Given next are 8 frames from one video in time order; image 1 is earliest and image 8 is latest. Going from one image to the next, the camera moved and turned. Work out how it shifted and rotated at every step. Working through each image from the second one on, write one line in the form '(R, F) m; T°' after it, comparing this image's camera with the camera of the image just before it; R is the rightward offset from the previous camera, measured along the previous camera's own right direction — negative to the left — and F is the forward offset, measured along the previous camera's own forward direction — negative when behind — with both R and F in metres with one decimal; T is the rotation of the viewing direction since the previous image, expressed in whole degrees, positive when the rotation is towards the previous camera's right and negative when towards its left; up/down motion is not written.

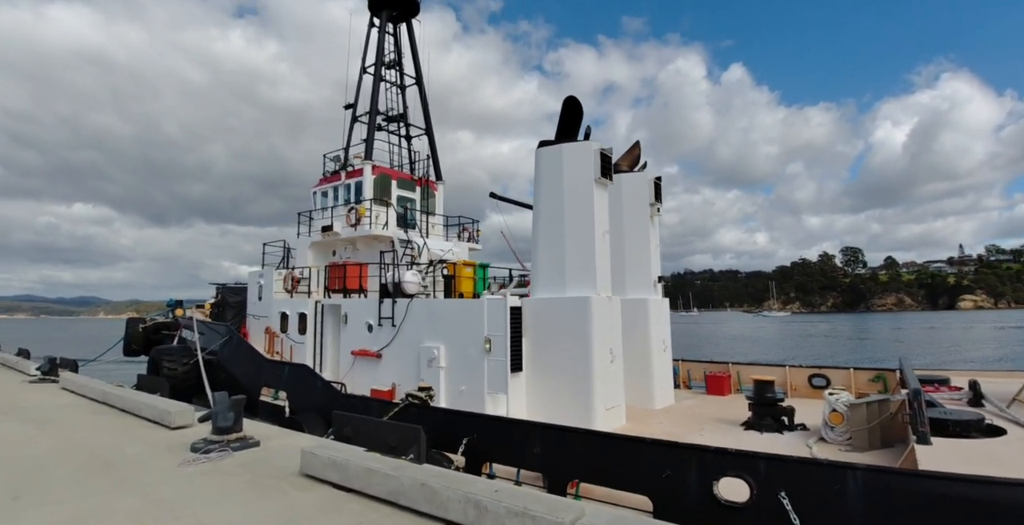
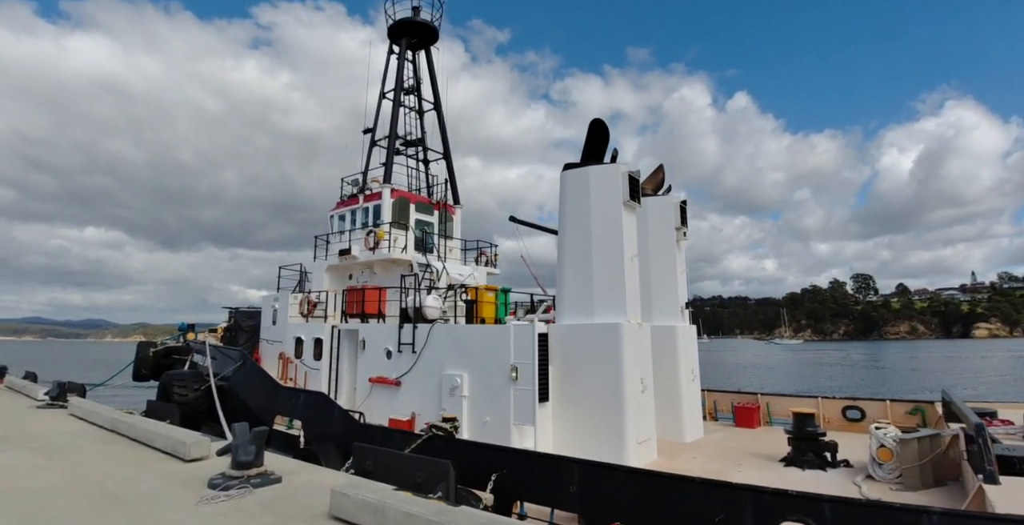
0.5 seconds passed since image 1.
(-0.3, +0.3) m; -1°
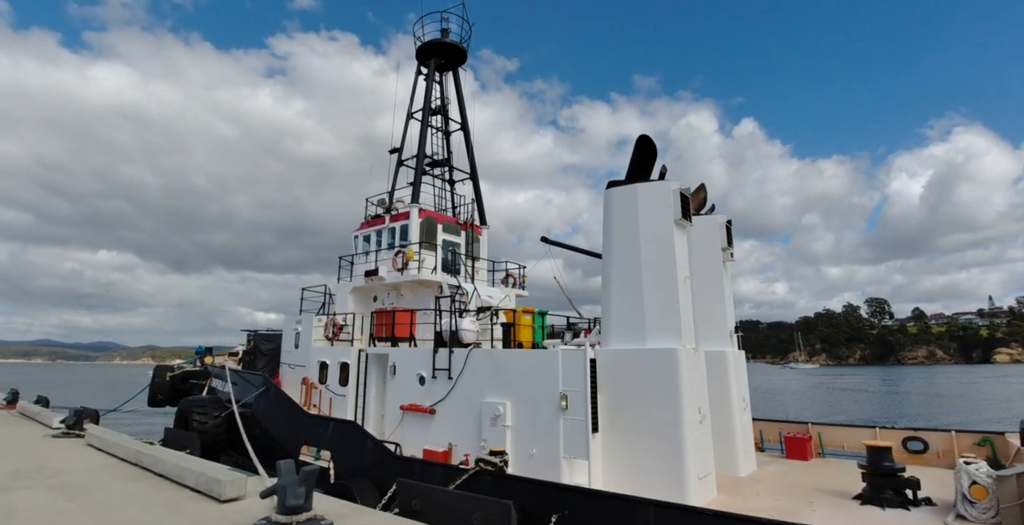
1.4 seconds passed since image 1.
(-0.5, +0.4) m; -1°
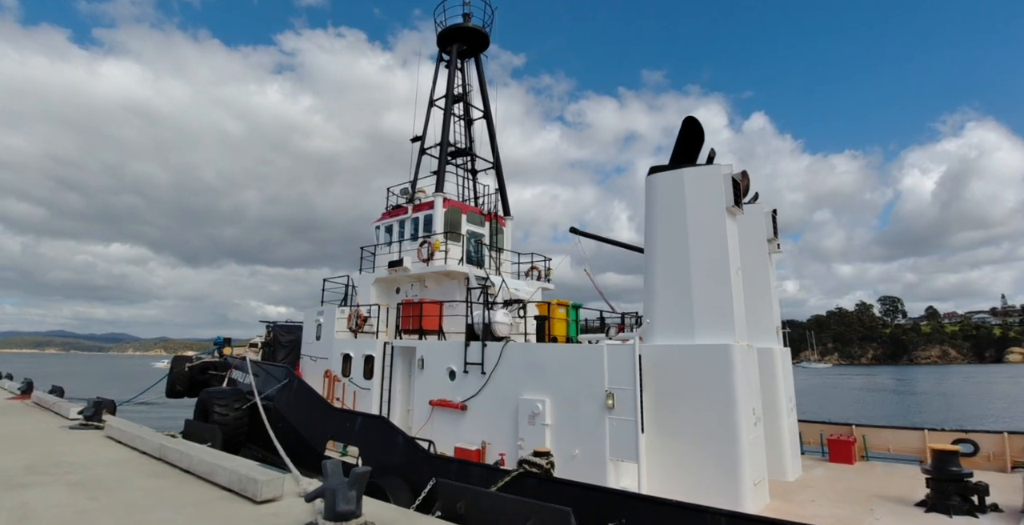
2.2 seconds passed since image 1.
(-0.4, +0.4) m; -1°
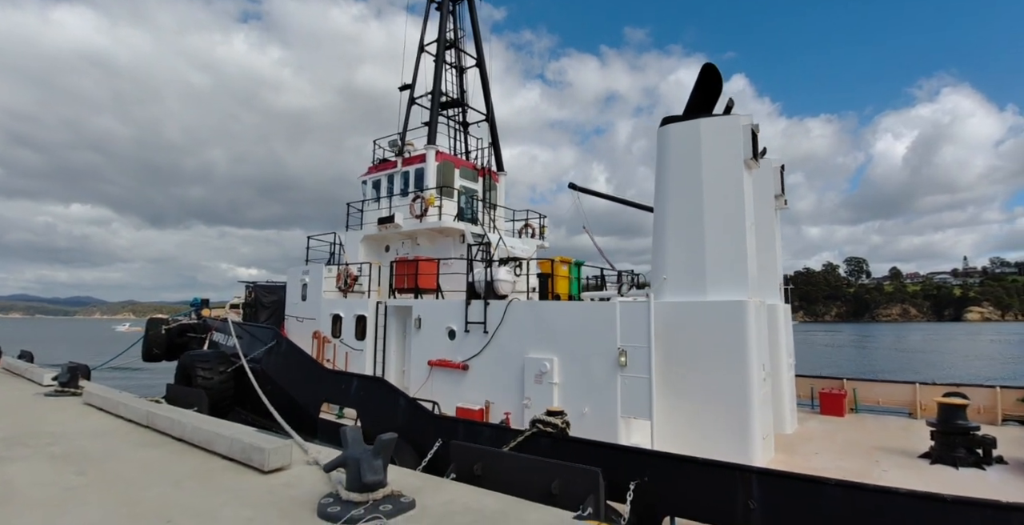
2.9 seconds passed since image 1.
(-0.4, +0.4) m; +2°
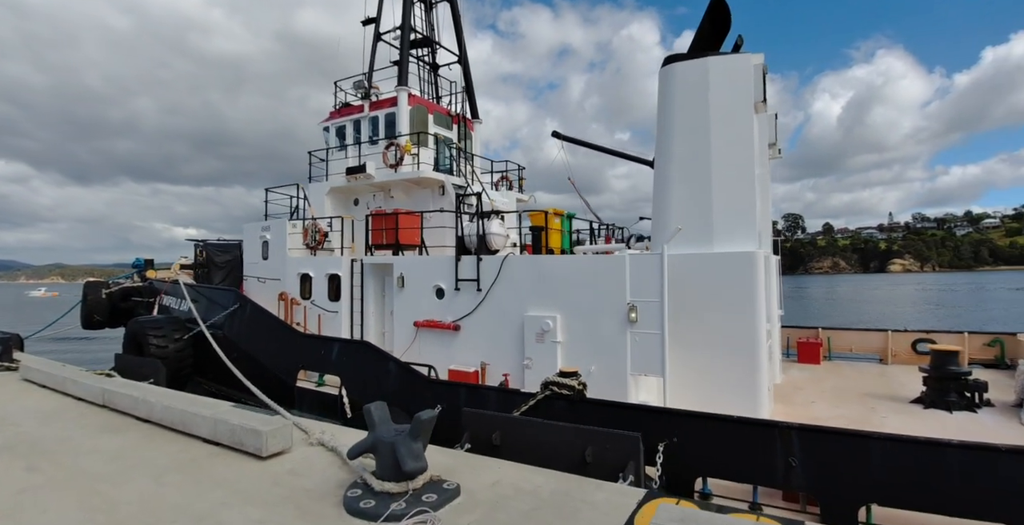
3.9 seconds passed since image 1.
(-0.5, +0.5) m; +5°
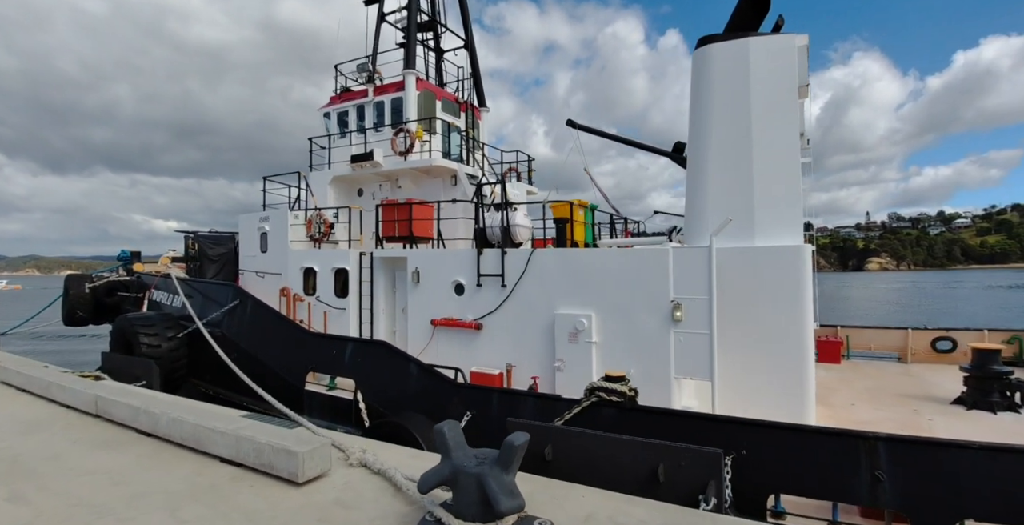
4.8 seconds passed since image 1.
(-0.5, +0.5) m; +2°
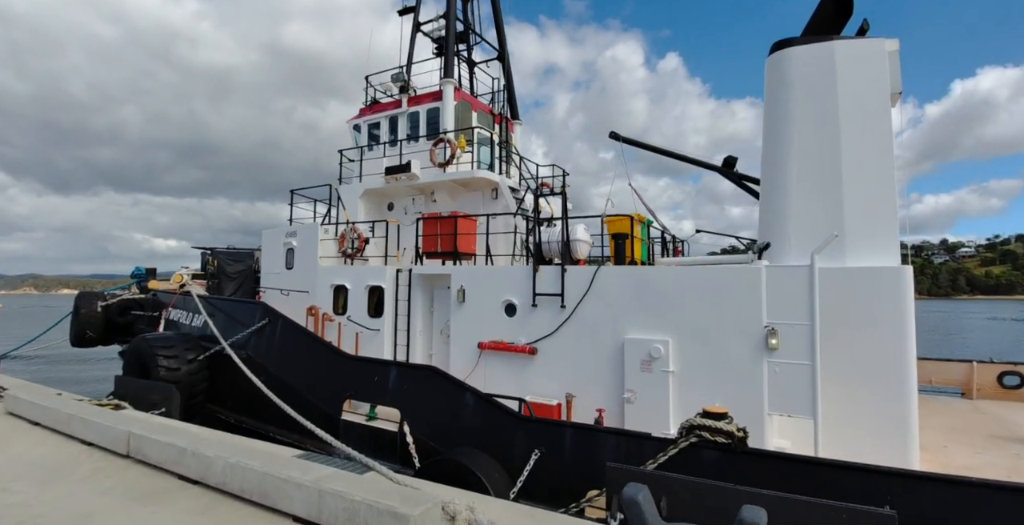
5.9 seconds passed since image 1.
(-0.7, +0.5) m; 0°
